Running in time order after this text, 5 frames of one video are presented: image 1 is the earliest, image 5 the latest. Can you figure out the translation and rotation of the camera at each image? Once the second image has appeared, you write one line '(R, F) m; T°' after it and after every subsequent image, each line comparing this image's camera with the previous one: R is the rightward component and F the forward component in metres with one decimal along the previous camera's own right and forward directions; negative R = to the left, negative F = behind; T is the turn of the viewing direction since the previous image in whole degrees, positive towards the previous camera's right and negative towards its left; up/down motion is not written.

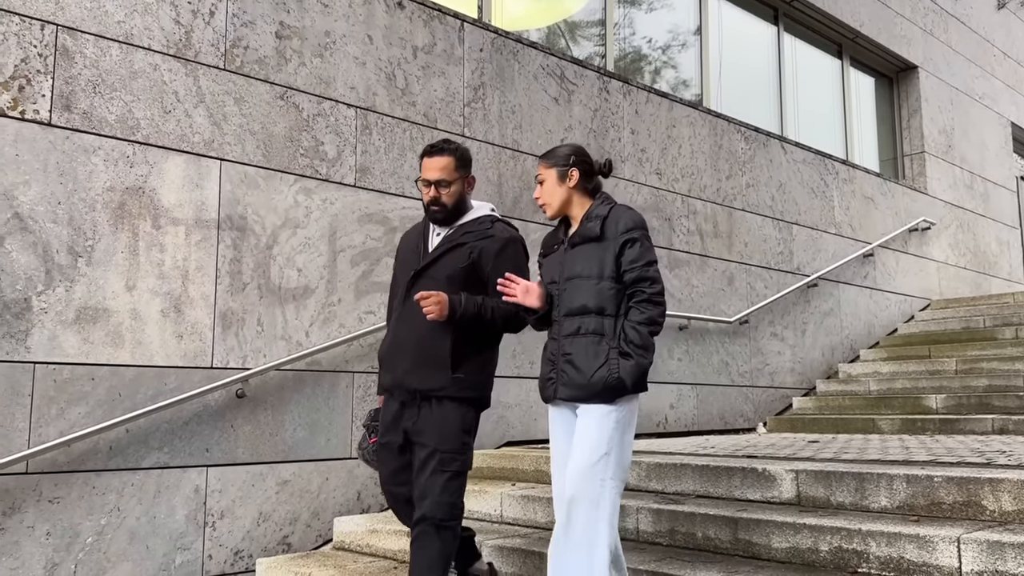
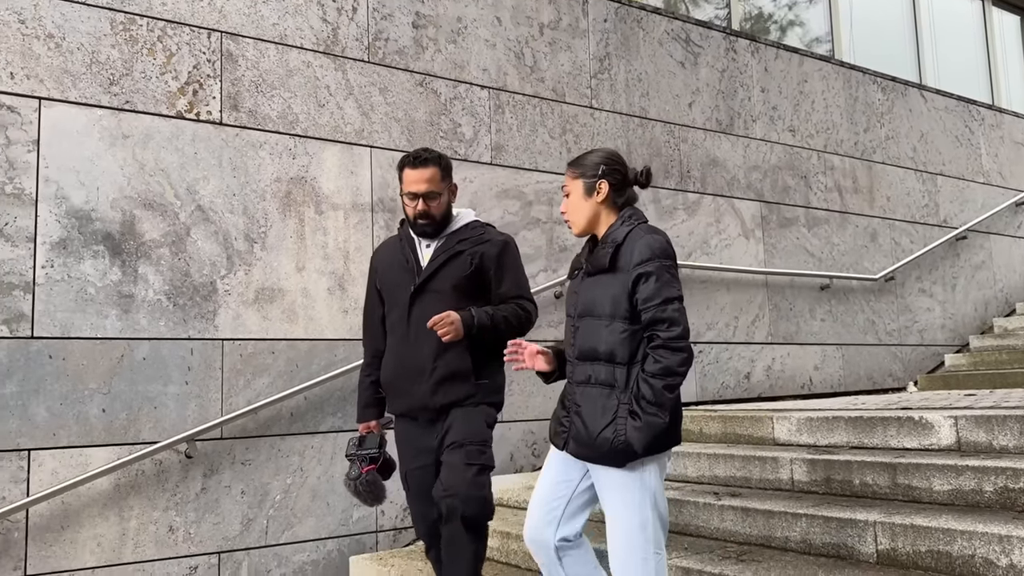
(-0.1, -0.2) m; -8°
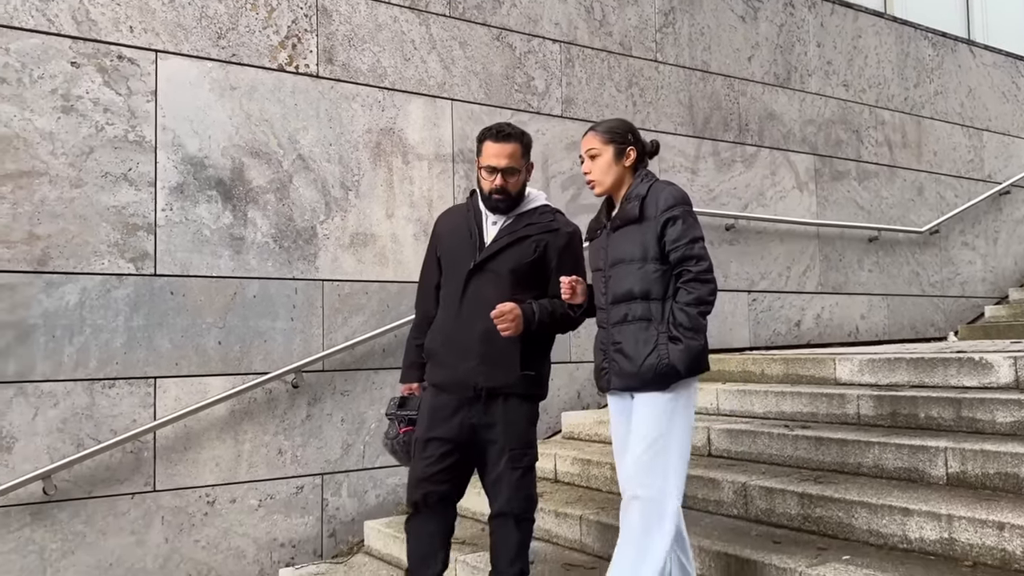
(-0.3, -0.3) m; -1°
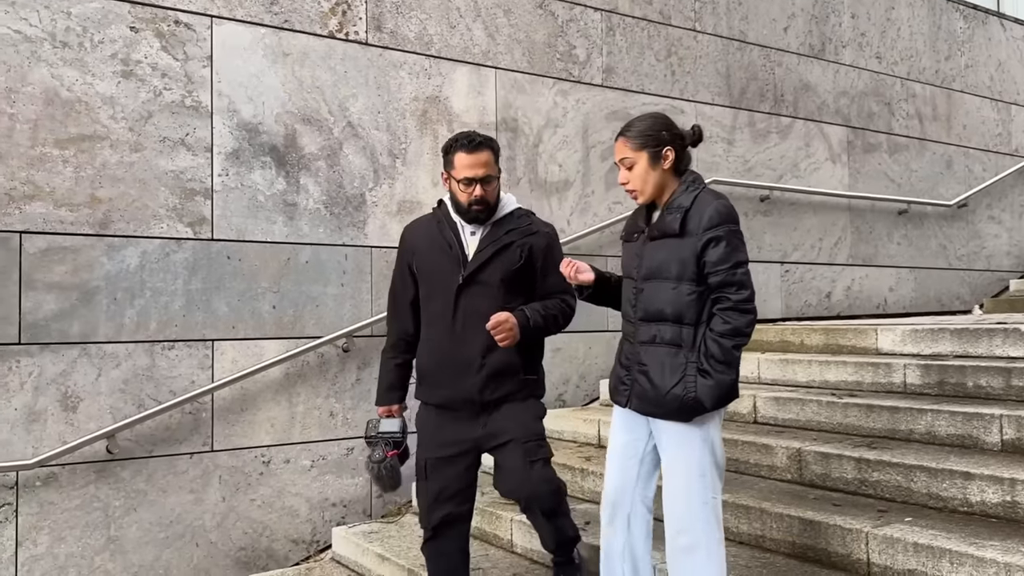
(-0.2, -0.1) m; 0°
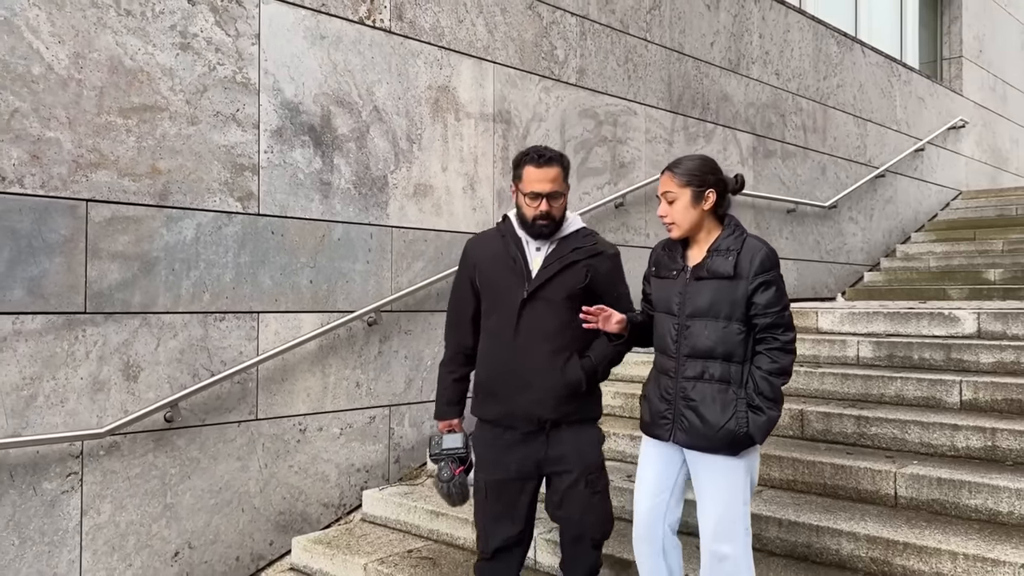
(-1.1, -0.3) m; +13°
